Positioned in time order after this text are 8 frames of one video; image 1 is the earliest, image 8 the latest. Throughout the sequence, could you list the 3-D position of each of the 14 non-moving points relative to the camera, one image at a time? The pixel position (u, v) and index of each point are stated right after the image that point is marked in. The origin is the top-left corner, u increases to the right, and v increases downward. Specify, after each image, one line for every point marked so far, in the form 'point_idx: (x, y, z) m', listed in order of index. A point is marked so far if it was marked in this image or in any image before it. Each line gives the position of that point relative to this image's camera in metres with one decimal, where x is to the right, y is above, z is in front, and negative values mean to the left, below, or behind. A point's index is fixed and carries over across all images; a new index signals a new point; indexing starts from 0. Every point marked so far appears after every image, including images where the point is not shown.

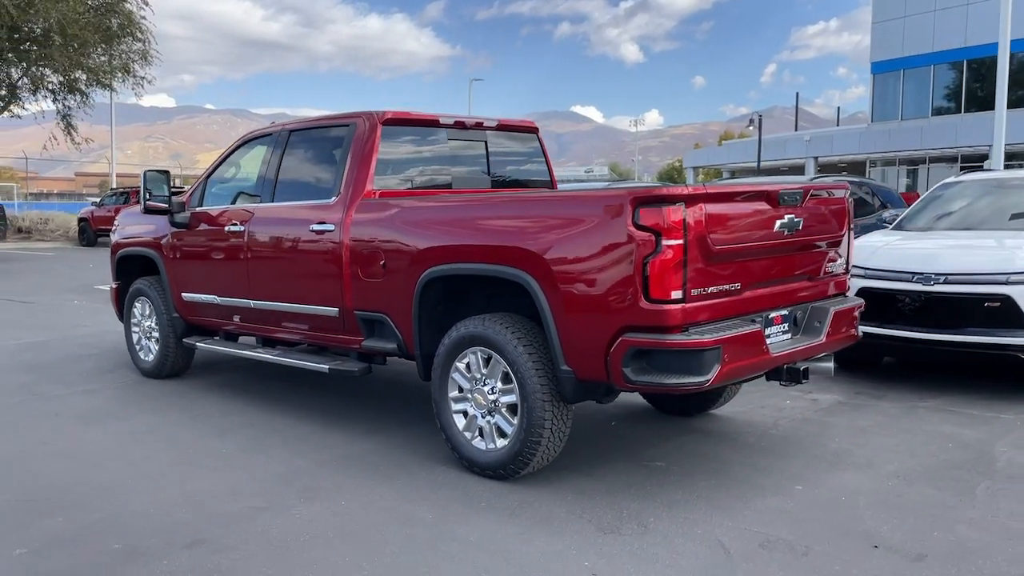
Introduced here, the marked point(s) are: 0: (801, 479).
0: (+1.5, -1.0, +4.5) m
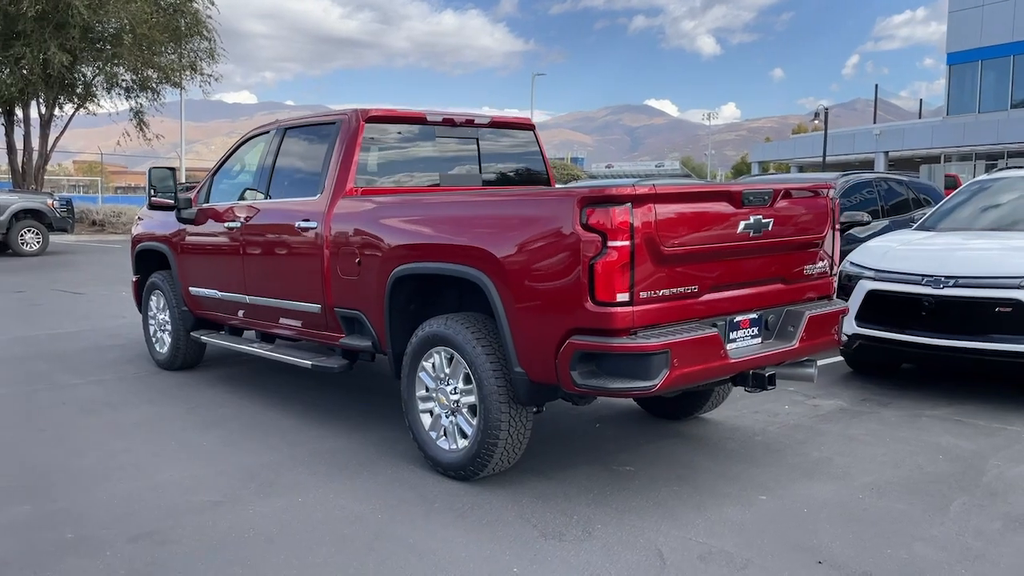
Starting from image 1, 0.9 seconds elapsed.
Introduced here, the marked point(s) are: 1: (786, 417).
0: (+1.3, -1.0, +4.3) m
1: (+1.8, -0.8, +5.7) m
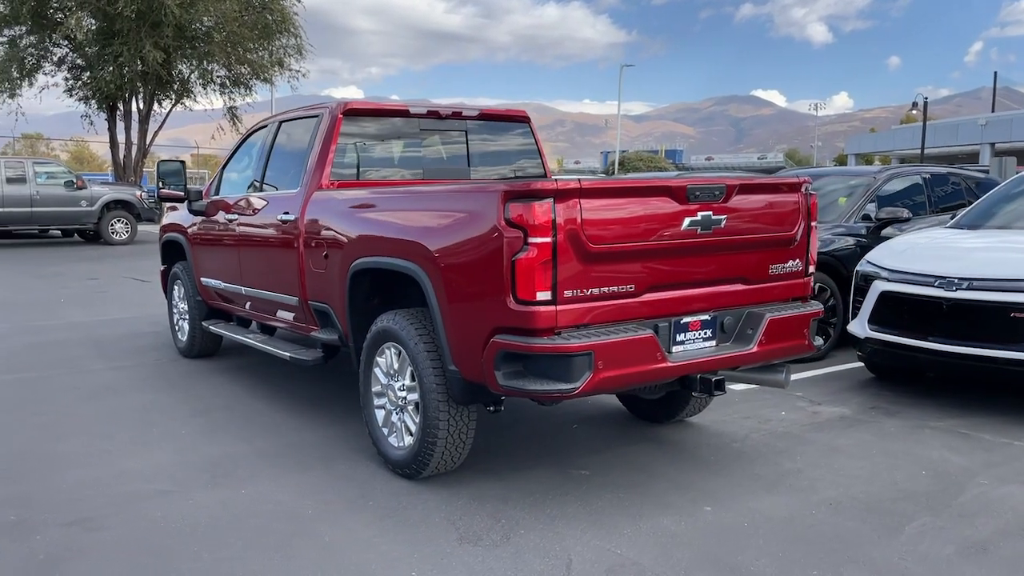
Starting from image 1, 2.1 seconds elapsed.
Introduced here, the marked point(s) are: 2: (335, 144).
0: (+1.0, -1.0, +4.1) m
1: (+1.6, -0.8, +5.4) m
2: (-1.1, +0.9, +5.4) m
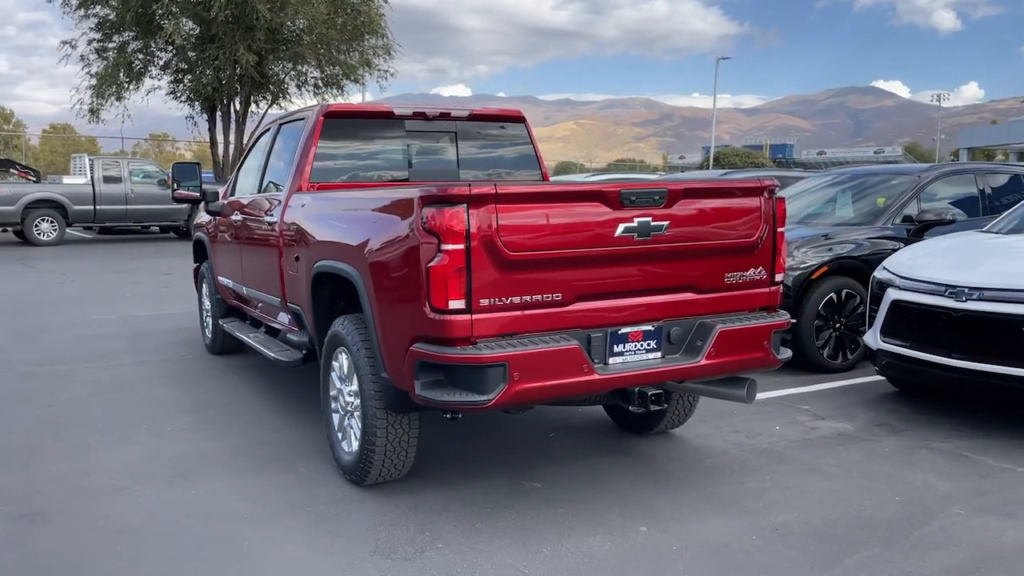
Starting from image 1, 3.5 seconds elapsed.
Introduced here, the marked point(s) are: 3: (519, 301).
0: (+0.7, -1.0, +3.9) m
1: (+1.5, -0.9, +5.2) m
2: (-1.2, +0.9, +5.5) m
3: (0.0, -0.1, +3.6) m
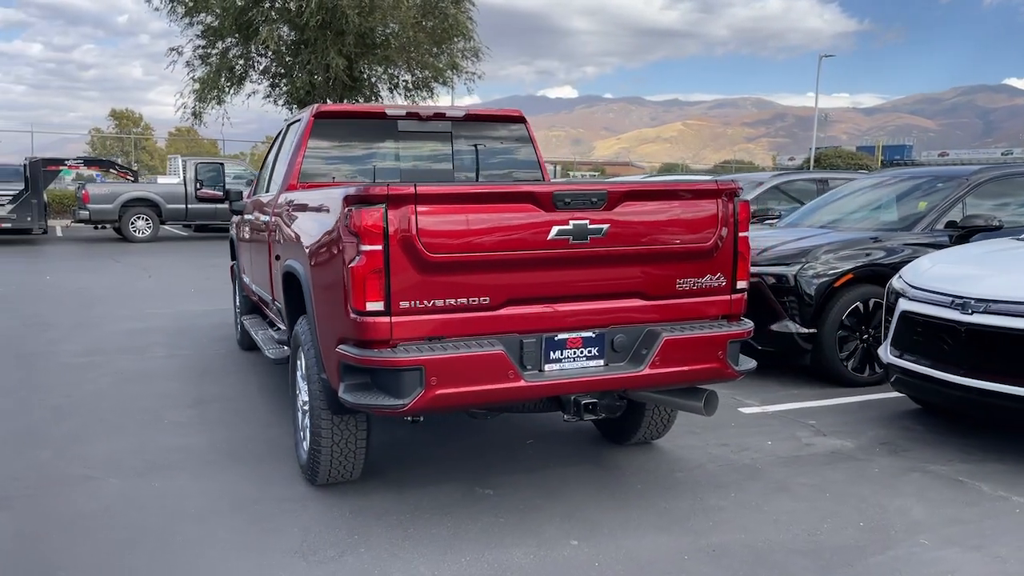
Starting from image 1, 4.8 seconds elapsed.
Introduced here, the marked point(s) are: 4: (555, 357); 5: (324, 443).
0: (+0.4, -1.1, +3.8) m
1: (+1.3, -0.9, +4.9) m
2: (-1.3, +0.9, +5.5) m
3: (-0.3, -0.1, +3.5) m
4: (+0.2, -0.3, +3.7) m
5: (-0.9, -0.7, +4.1) m
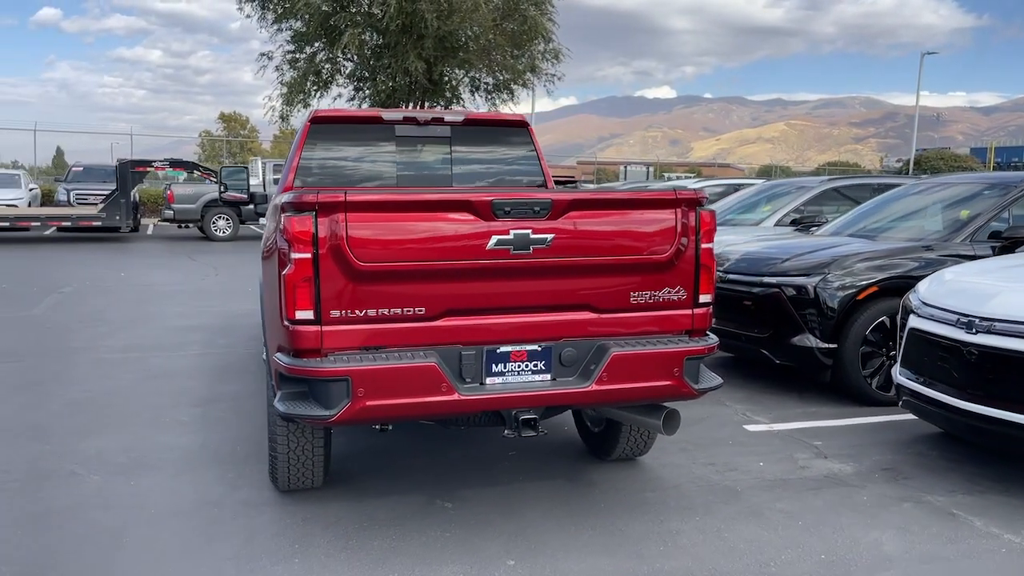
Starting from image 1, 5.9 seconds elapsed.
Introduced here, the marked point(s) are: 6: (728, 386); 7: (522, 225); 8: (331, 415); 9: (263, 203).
0: (+0.1, -1.1, +3.6) m
1: (+1.2, -1.0, +4.7) m
2: (-1.3, +0.9, +5.6) m
3: (-0.5, -0.1, +3.5) m
4: (-0.1, -0.3, +3.6) m
5: (-1.1, -0.8, +4.1) m
6: (+1.7, -0.8, +6.7) m
7: (0.0, +0.3, +3.5) m
8: (-0.7, -0.5, +3.4) m
9: (-2.1, +0.7, +7.6) m
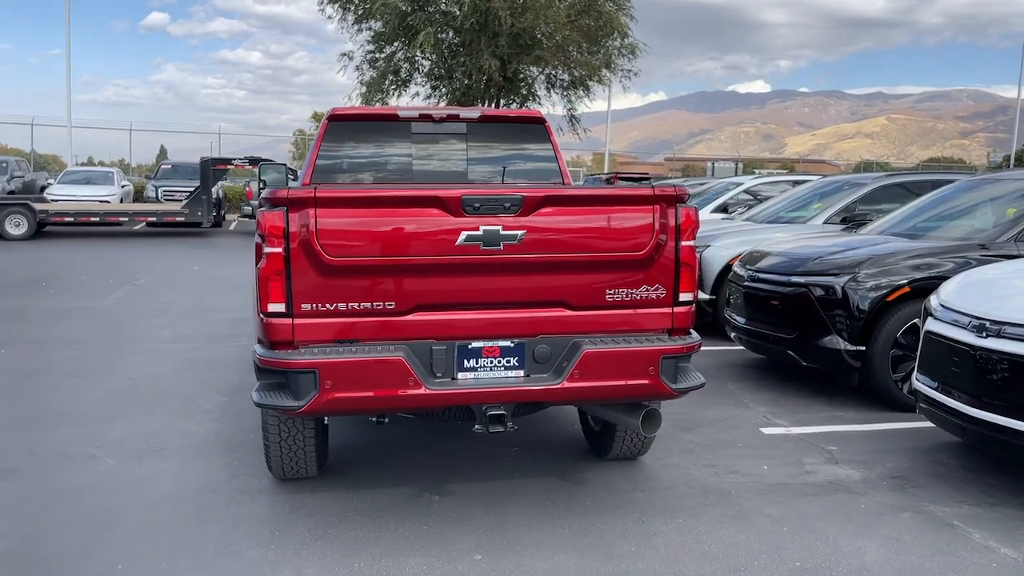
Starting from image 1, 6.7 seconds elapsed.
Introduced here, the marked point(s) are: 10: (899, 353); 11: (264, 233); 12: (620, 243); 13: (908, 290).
0: (0.0, -1.1, +3.6) m
1: (+1.2, -1.0, +4.6) m
2: (-1.2, +0.9, +5.7) m
3: (-0.7, -0.1, +3.5) m
4: (-0.2, -0.3, +3.6) m
5: (-1.2, -0.7, +4.3) m
6: (+1.8, -0.8, +6.6) m
7: (-0.1, +0.3, +3.5) m
8: (-0.8, -0.5, +3.5) m
9: (-1.9, +0.8, +7.8) m
10: (+2.7, -0.4, +6.0) m
11: (-1.0, +0.2, +3.5) m
12: (+0.5, +0.2, +3.7) m
13: (+2.7, 0.0, +6.0) m
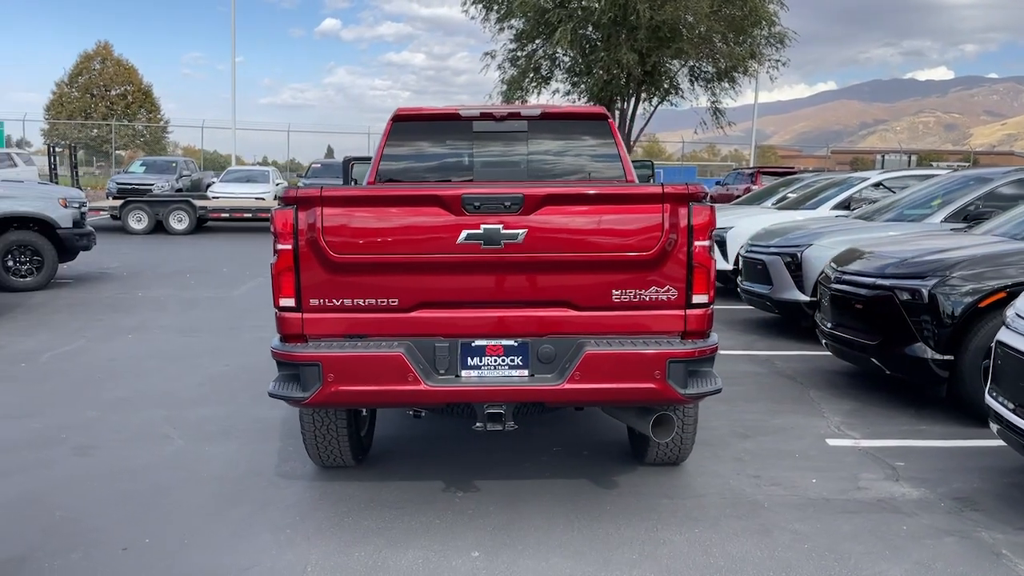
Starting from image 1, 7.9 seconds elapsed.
0: (0.0, -1.1, +3.6) m
1: (+1.3, -1.0, +4.4) m
2: (-0.8, +0.9, +5.8) m
3: (-0.7, -0.1, +3.6) m
4: (-0.2, -0.3, +3.7) m
5: (-1.0, -0.7, +4.4) m
6: (+2.3, -0.8, +6.2) m
7: (-0.1, +0.3, +3.5) m
8: (-0.8, -0.5, +3.6) m
9: (-1.1, +0.8, +8.0) m
10: (+3.0, -0.5, +5.5) m
11: (-1.0, +0.2, +3.6) m
12: (+0.5, +0.2, +3.6) m
13: (+3.1, 0.0, +5.4) m
